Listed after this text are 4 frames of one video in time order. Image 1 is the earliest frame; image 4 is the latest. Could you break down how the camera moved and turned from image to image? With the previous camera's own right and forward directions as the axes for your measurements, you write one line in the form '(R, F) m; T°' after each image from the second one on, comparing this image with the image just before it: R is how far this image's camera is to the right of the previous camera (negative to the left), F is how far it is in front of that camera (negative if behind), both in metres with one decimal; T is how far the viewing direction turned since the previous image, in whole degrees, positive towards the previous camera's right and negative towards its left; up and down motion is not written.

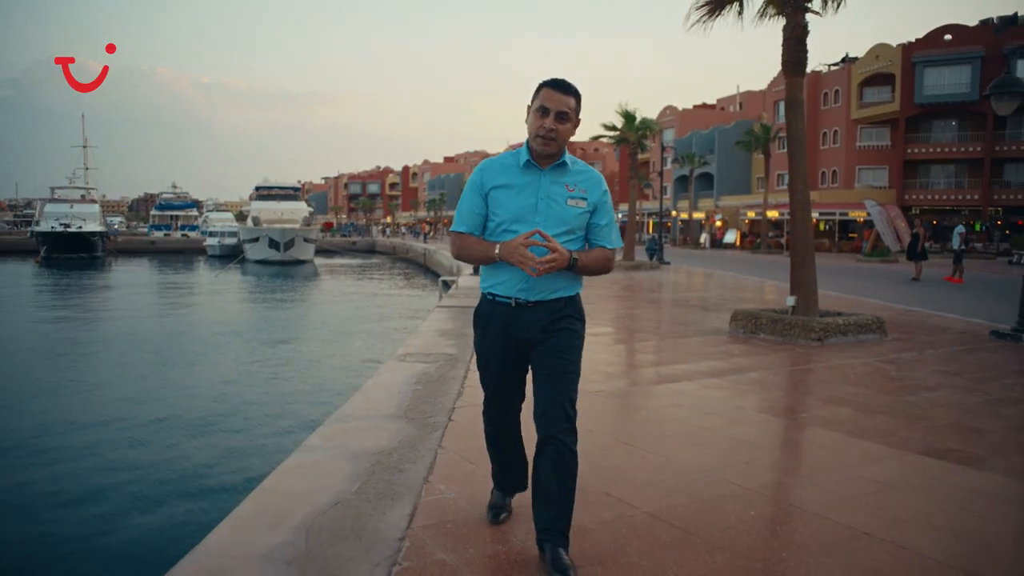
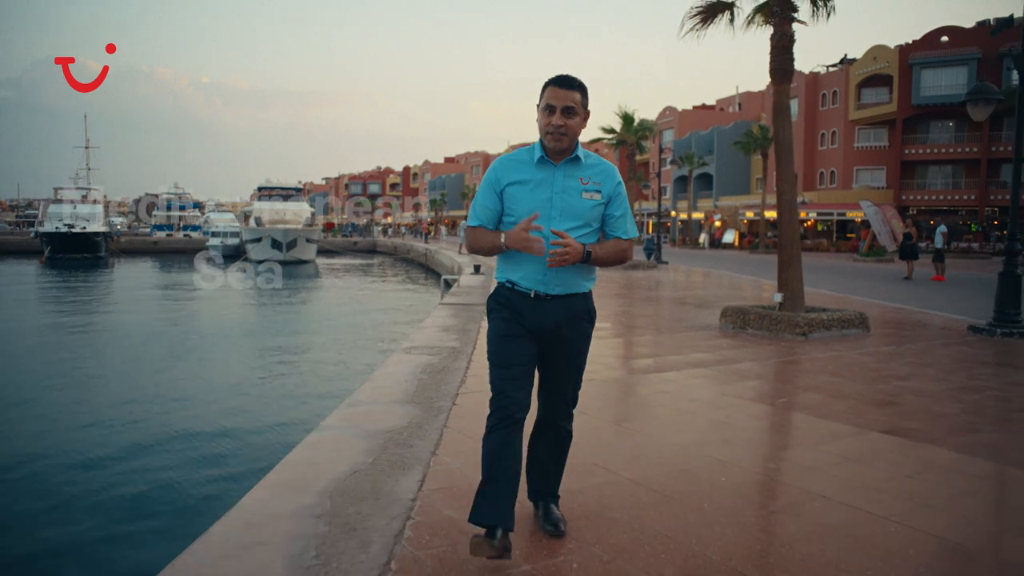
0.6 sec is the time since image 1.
(0.0, -0.4) m; 0°
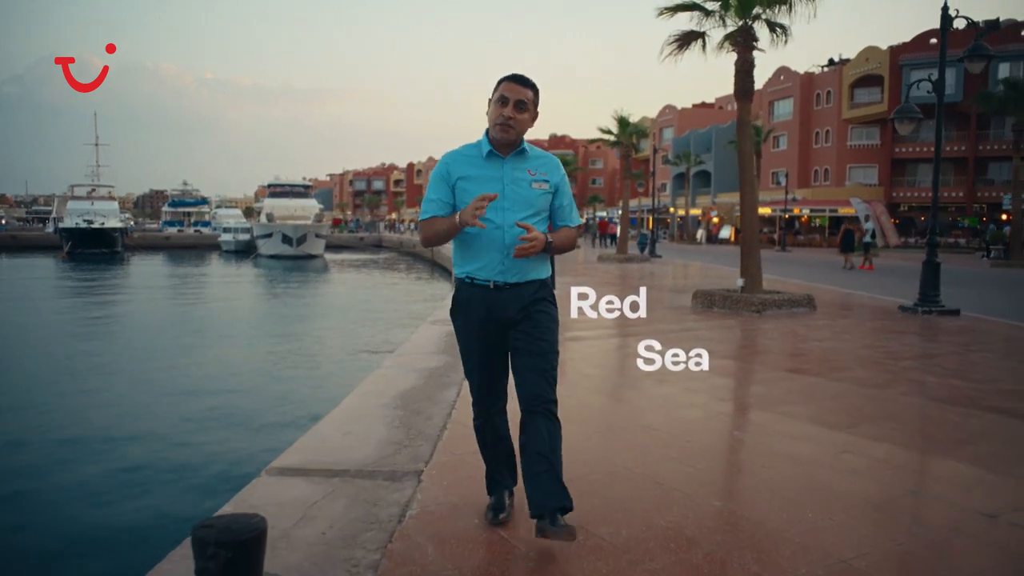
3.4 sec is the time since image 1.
(0.0, -1.5) m; 0°
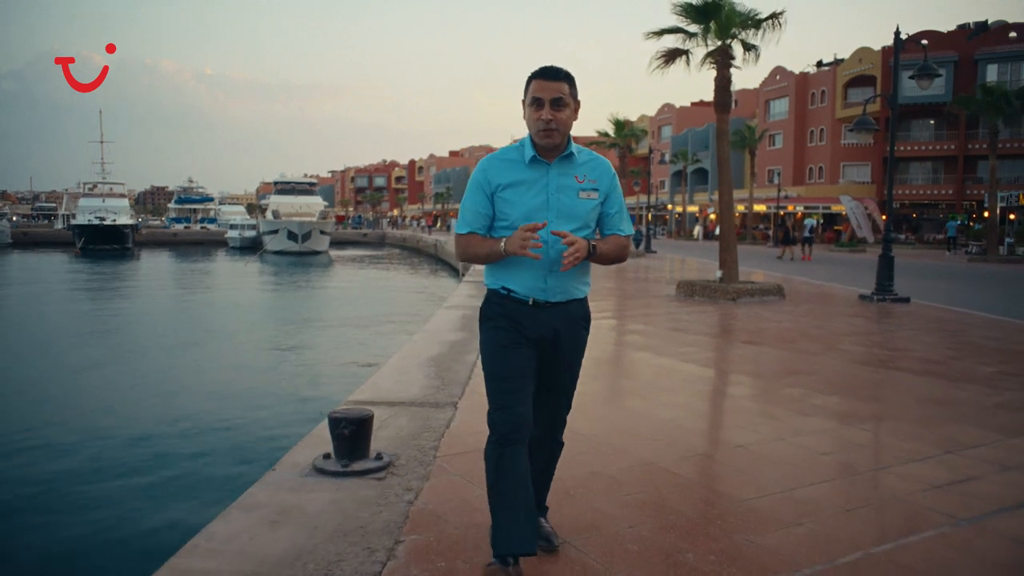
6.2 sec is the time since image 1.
(-0.1, -1.2) m; 0°
